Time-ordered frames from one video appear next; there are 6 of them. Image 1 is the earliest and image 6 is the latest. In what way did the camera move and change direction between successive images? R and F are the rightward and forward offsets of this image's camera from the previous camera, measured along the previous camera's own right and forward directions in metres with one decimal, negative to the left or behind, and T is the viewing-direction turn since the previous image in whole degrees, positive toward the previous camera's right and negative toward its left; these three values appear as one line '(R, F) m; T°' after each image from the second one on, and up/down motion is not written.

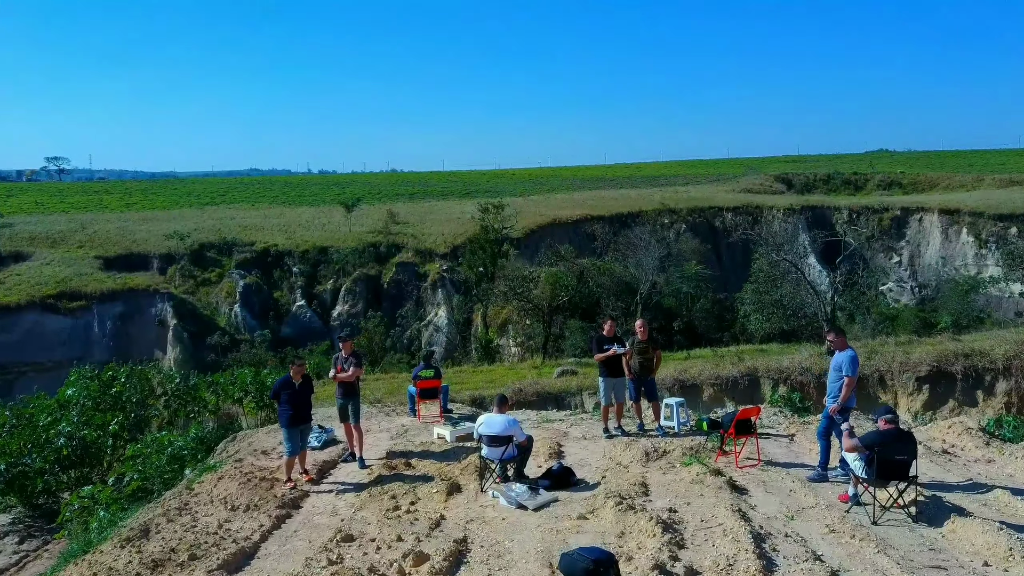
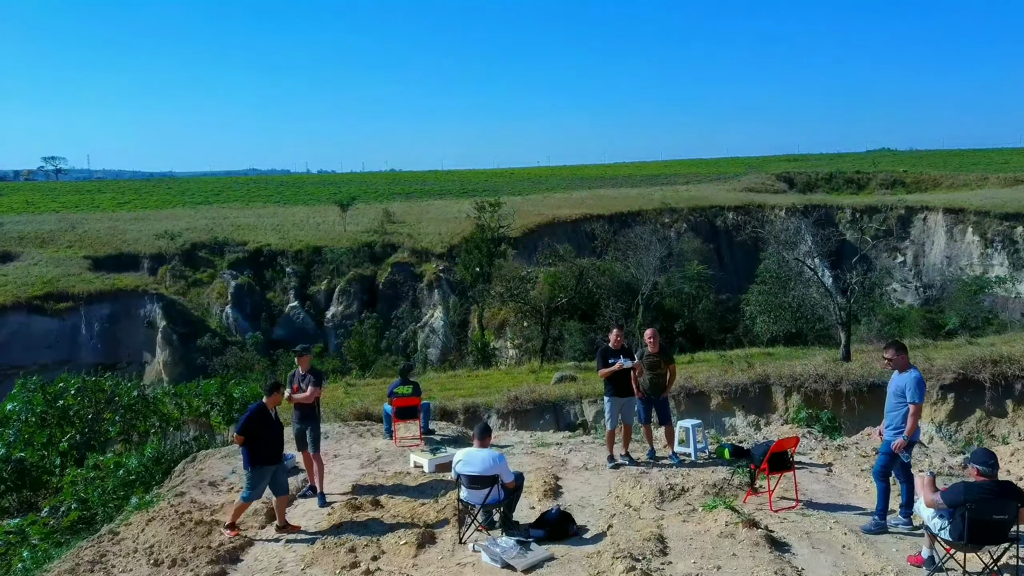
(+0.1, +0.7) m; 0°
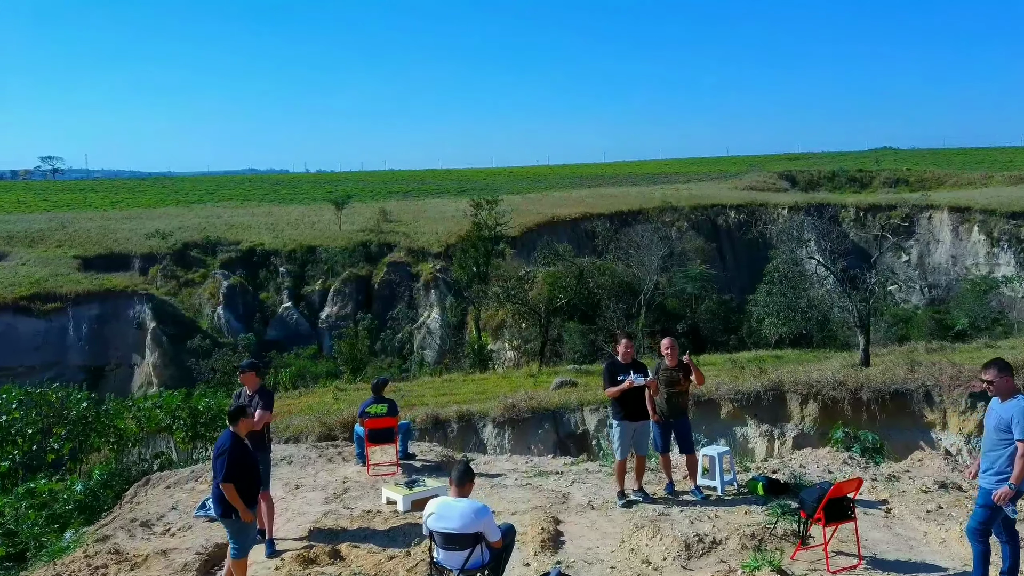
(0.0, +0.7) m; 0°
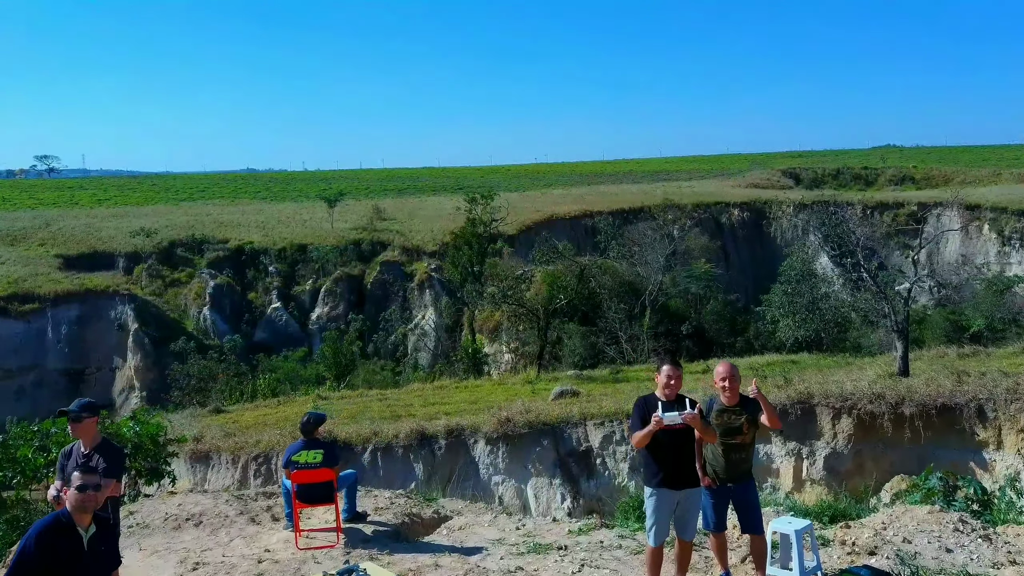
(+0.1, +1.2) m; 0°
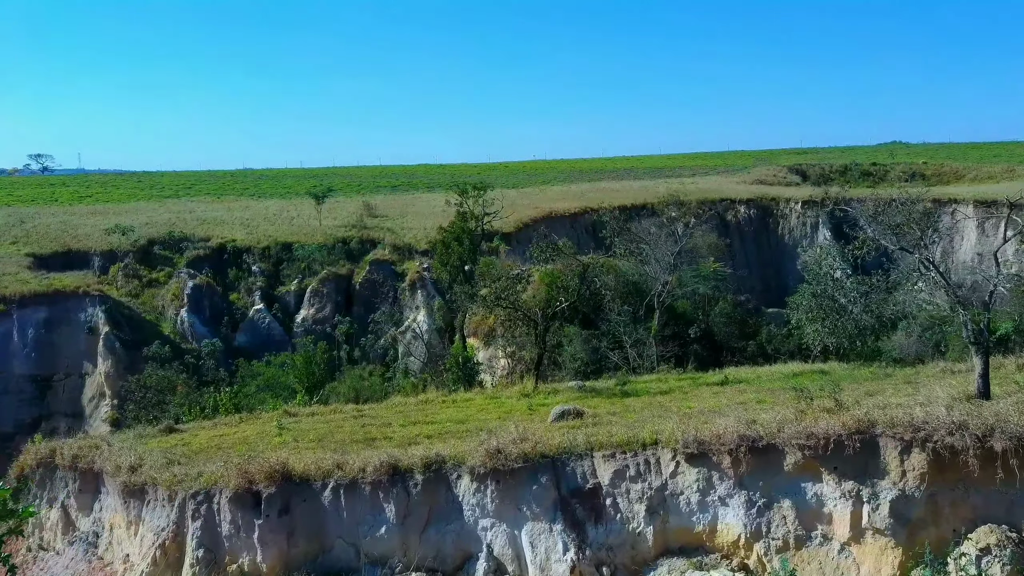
(+0.1, +1.8) m; 0°
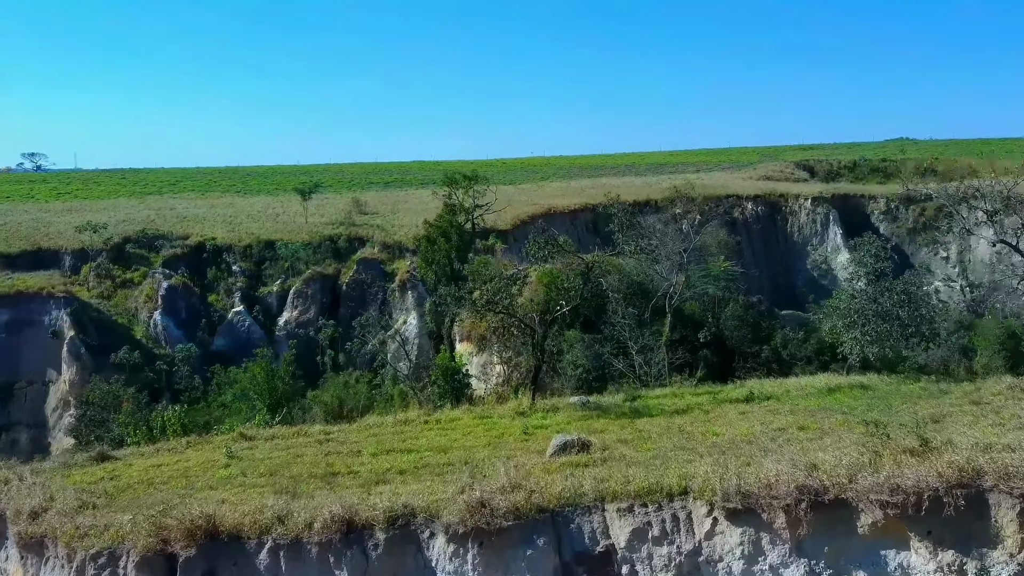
(+0.1, +1.9) m; 0°
